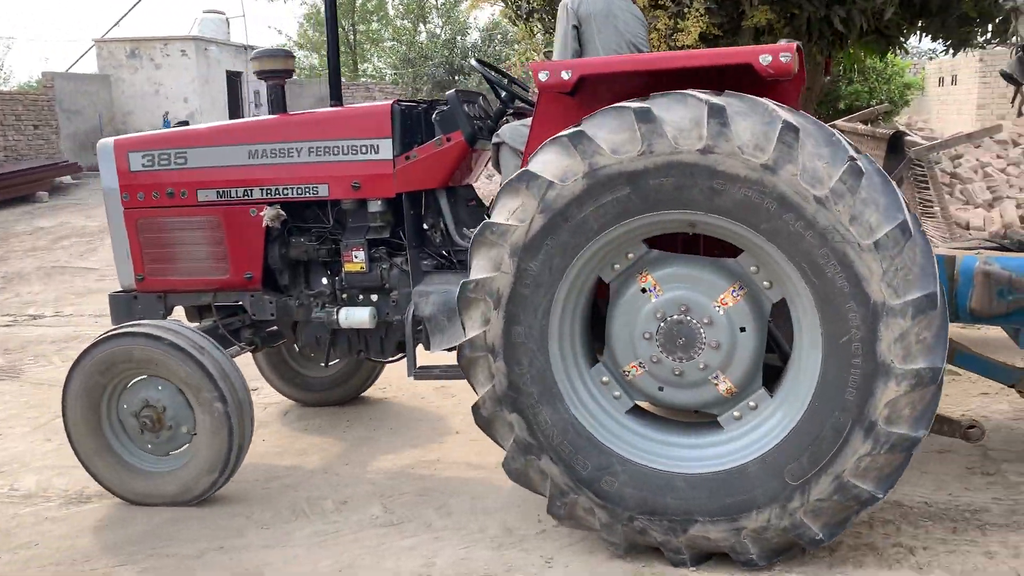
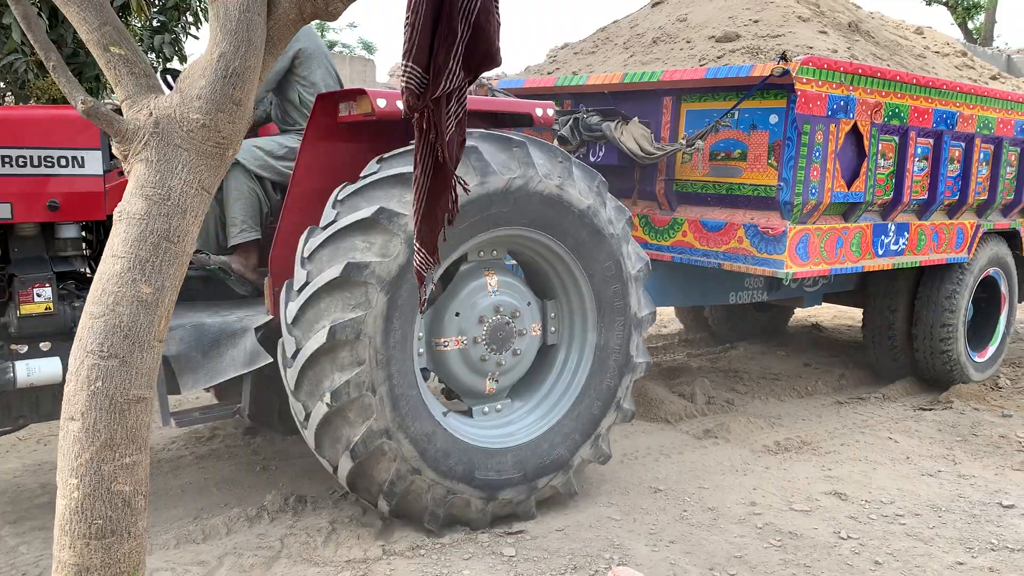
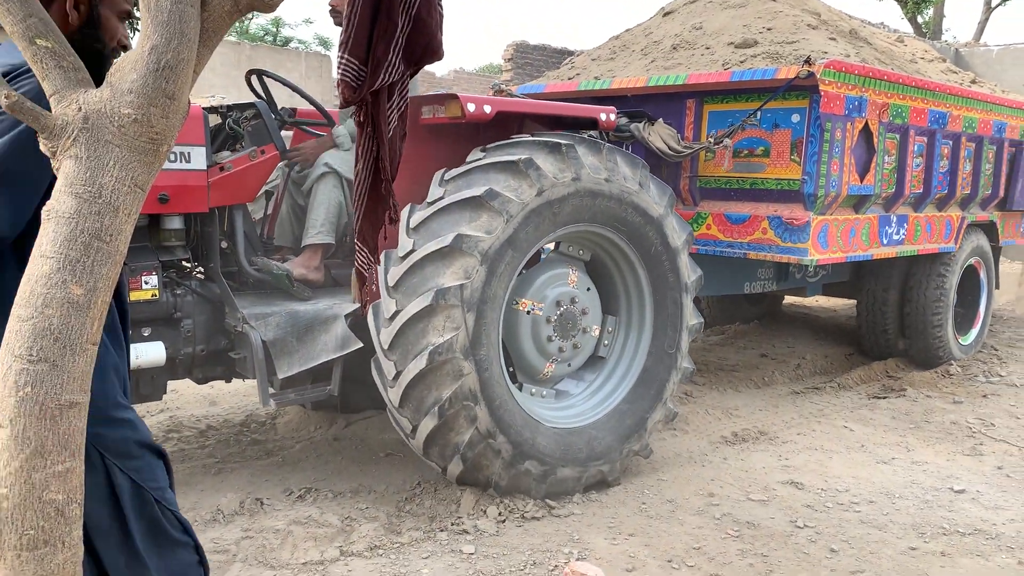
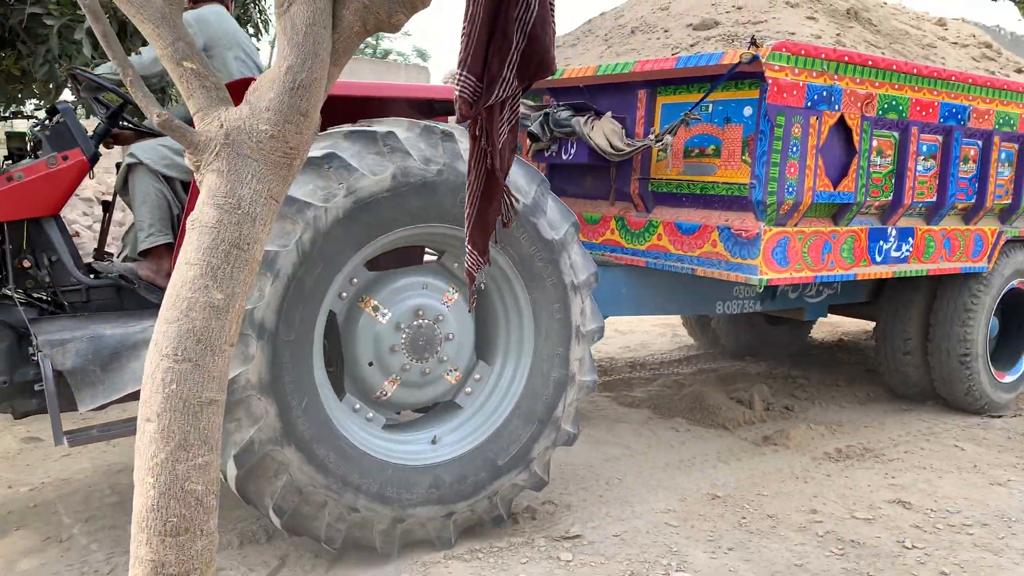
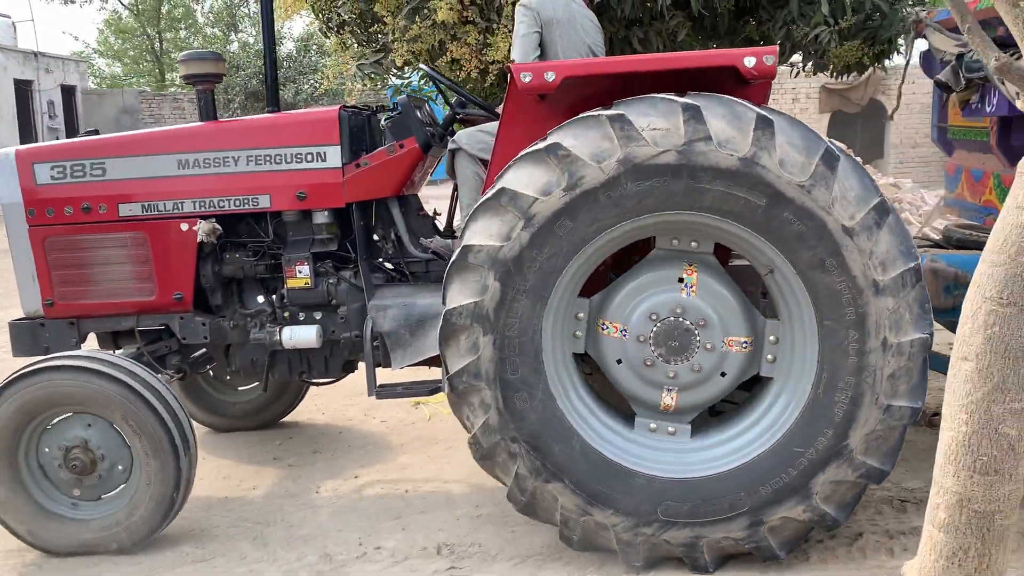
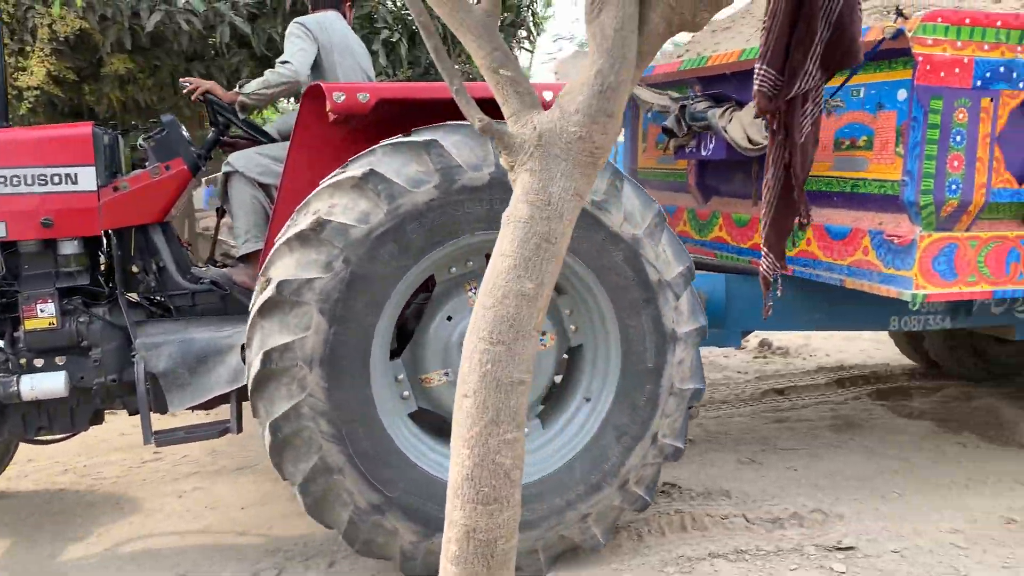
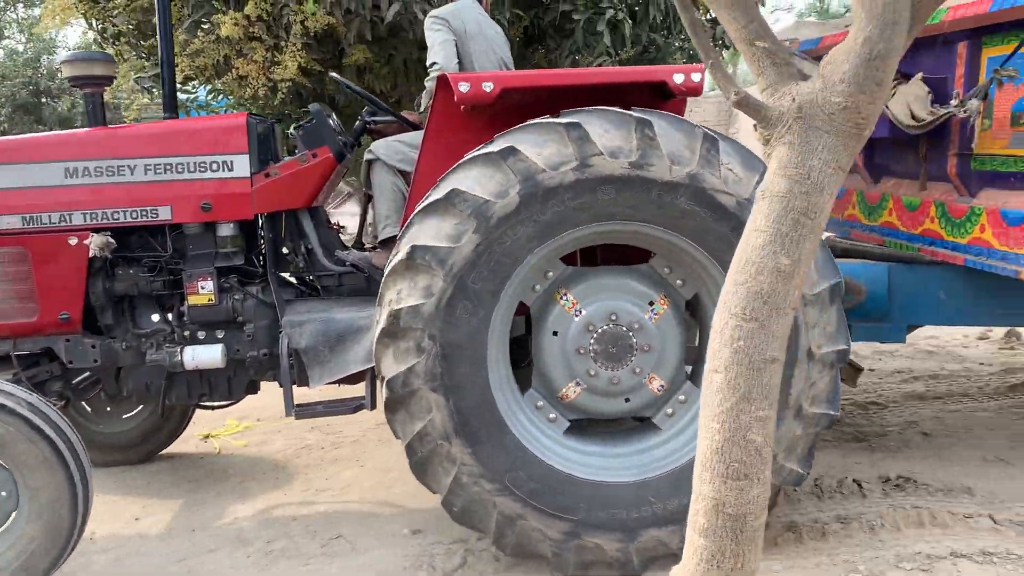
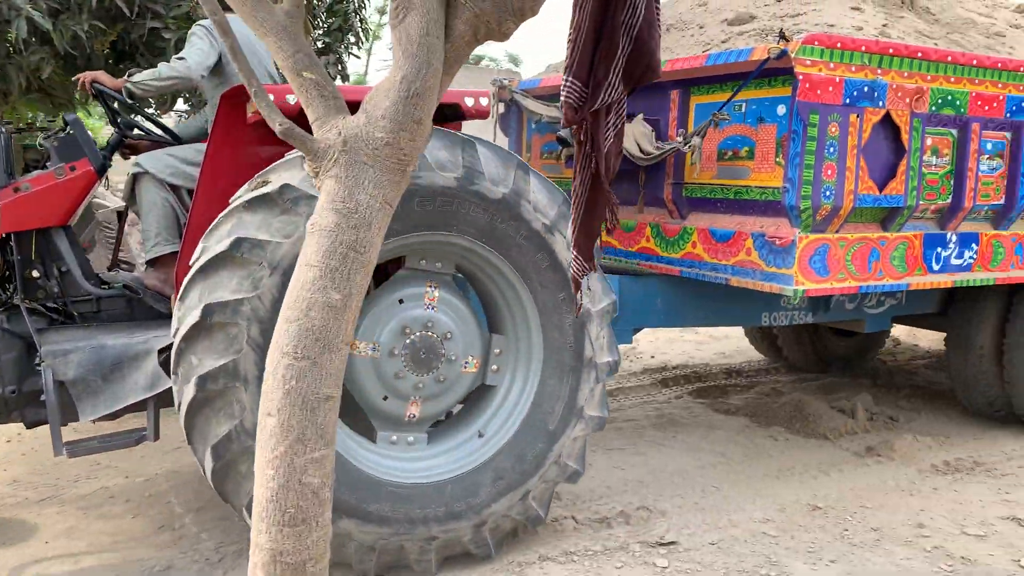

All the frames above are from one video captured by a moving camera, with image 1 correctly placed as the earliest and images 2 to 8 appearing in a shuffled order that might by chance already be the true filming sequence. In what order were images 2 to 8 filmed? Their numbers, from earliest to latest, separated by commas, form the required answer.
5, 7, 6, 8, 4, 2, 3
